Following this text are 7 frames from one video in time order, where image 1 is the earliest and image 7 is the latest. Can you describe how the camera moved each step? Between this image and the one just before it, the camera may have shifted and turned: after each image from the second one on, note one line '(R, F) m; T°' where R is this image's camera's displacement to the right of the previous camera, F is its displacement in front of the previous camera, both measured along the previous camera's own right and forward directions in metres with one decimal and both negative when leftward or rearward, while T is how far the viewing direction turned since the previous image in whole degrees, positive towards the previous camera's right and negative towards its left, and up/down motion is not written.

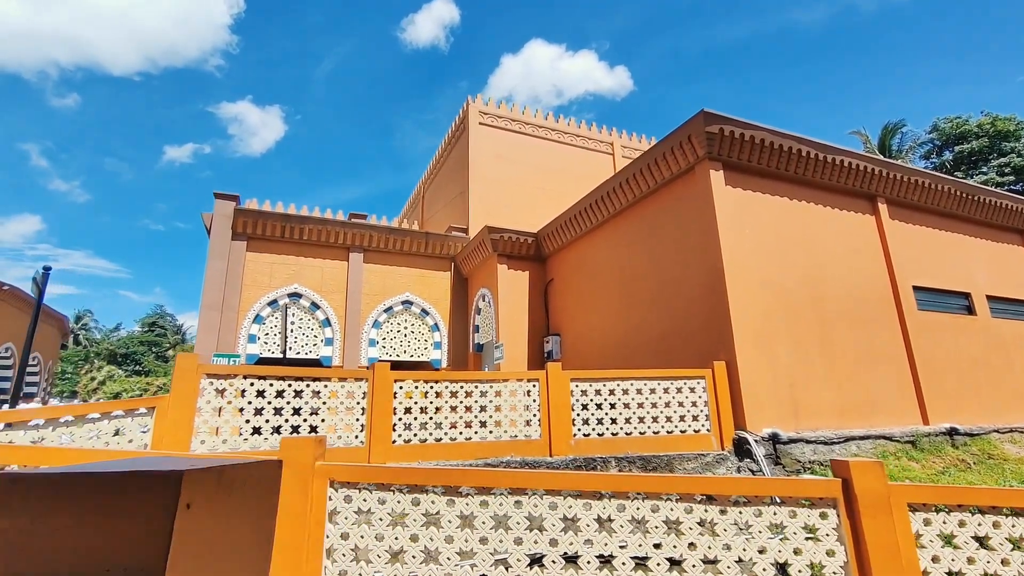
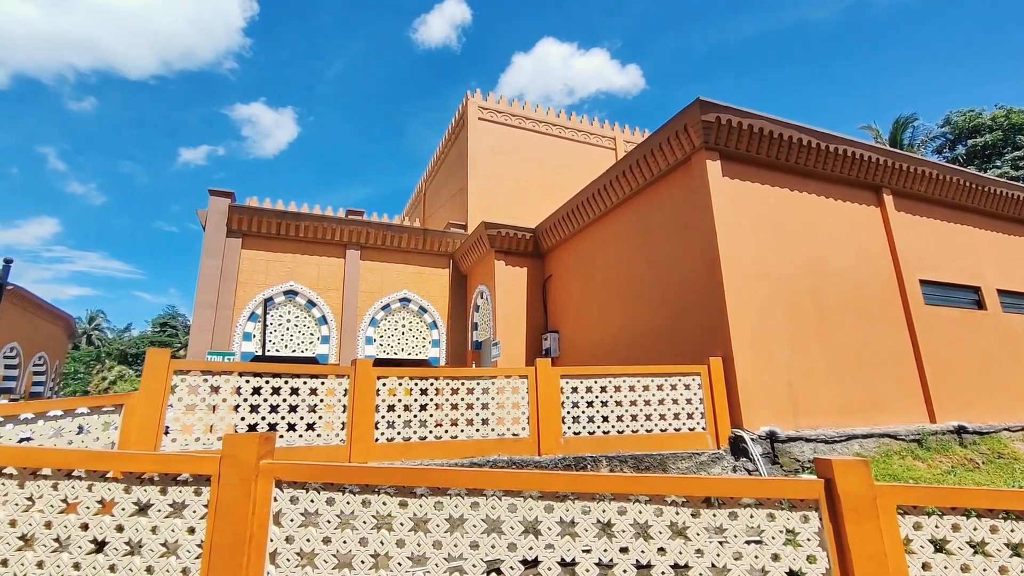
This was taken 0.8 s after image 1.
(+0.2, +0.1) m; -1°
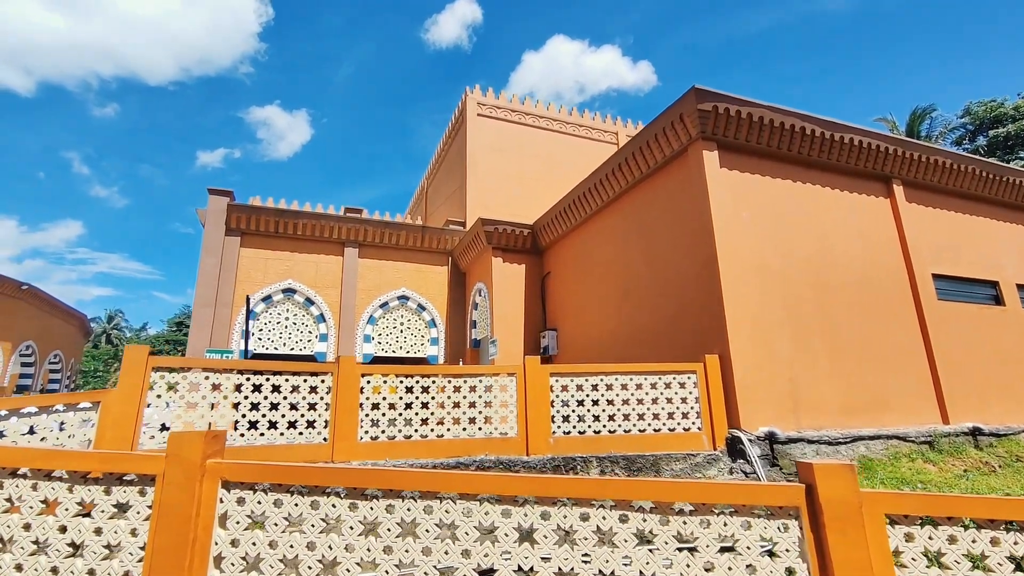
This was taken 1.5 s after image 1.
(+0.2, +0.1) m; -1°
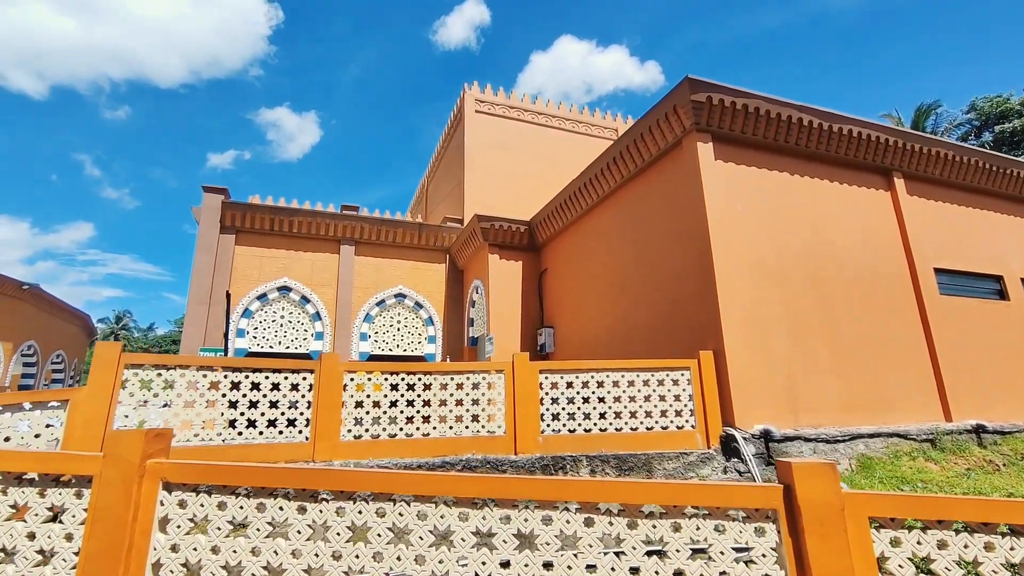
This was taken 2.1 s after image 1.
(+0.1, +0.1) m; -1°
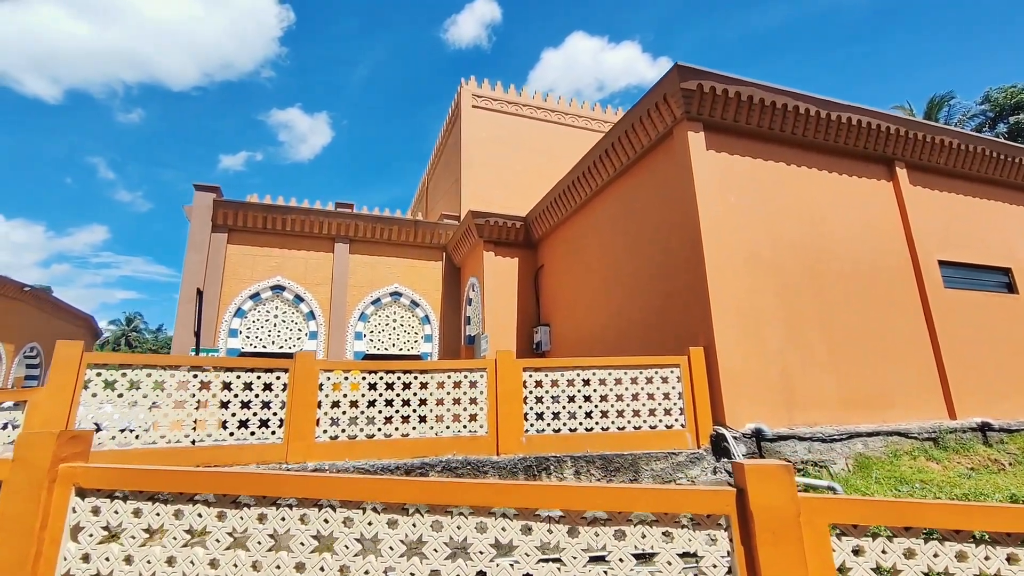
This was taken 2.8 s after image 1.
(+0.2, +0.1) m; -1°
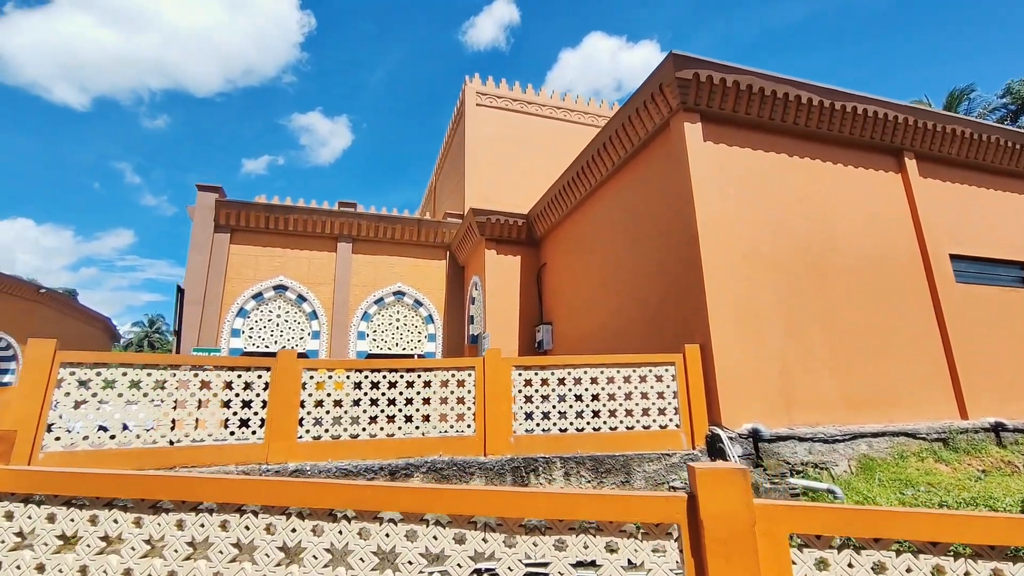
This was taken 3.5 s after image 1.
(+0.2, +0.1) m; -2°
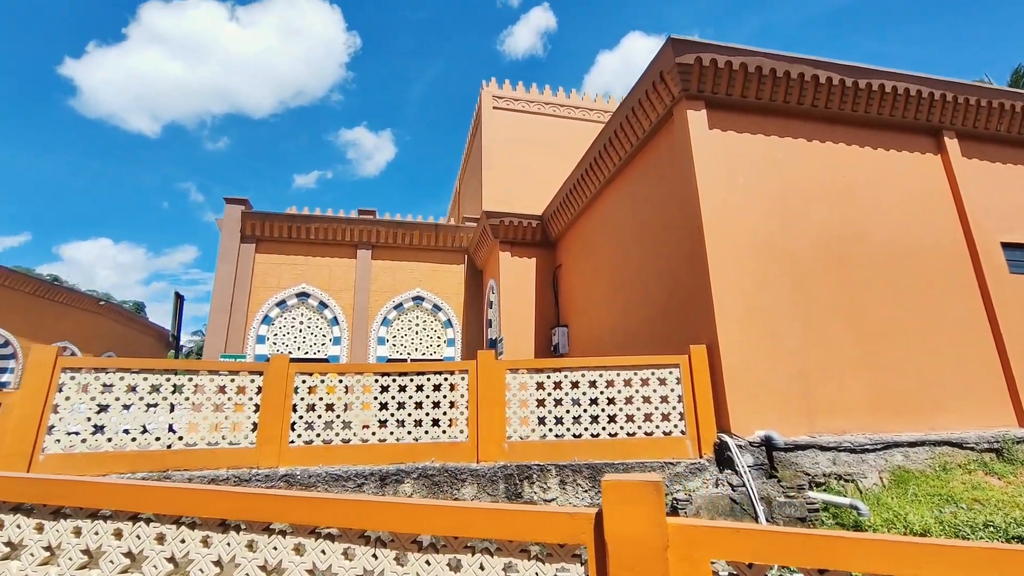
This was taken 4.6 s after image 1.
(+0.4, +0.2) m; -5°
